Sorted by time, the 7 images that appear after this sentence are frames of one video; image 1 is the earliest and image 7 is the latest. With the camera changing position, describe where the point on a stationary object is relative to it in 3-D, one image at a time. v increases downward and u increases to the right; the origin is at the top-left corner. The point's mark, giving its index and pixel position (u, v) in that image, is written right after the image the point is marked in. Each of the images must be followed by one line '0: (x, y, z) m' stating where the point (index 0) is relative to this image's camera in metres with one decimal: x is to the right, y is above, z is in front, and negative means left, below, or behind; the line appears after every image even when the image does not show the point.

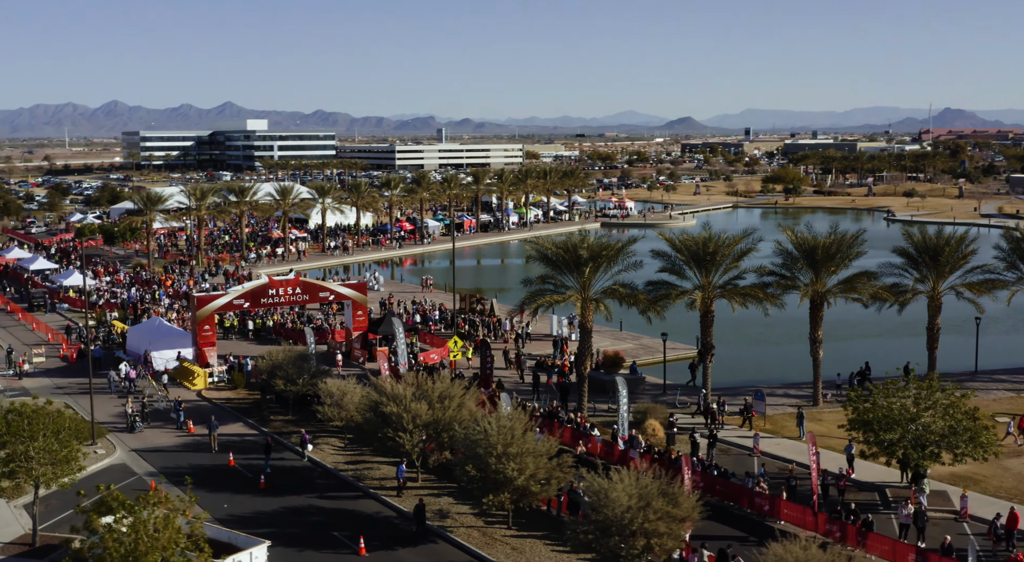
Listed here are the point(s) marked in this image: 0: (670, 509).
0: (+3.0, -4.4, +19.9) m
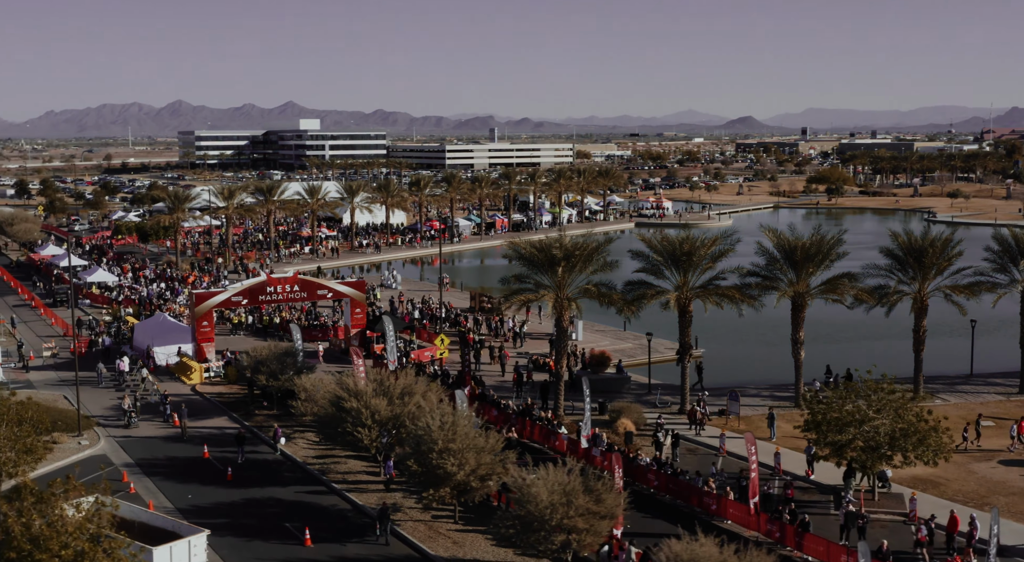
0: (+1.5, -4.4, +20.2) m
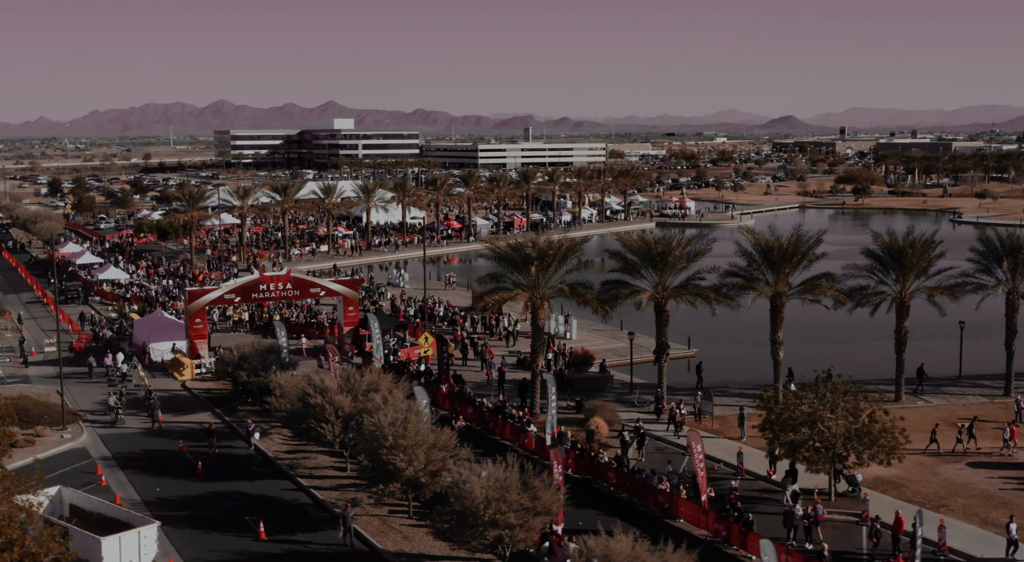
0: (+0.3, -4.4, +20.4) m
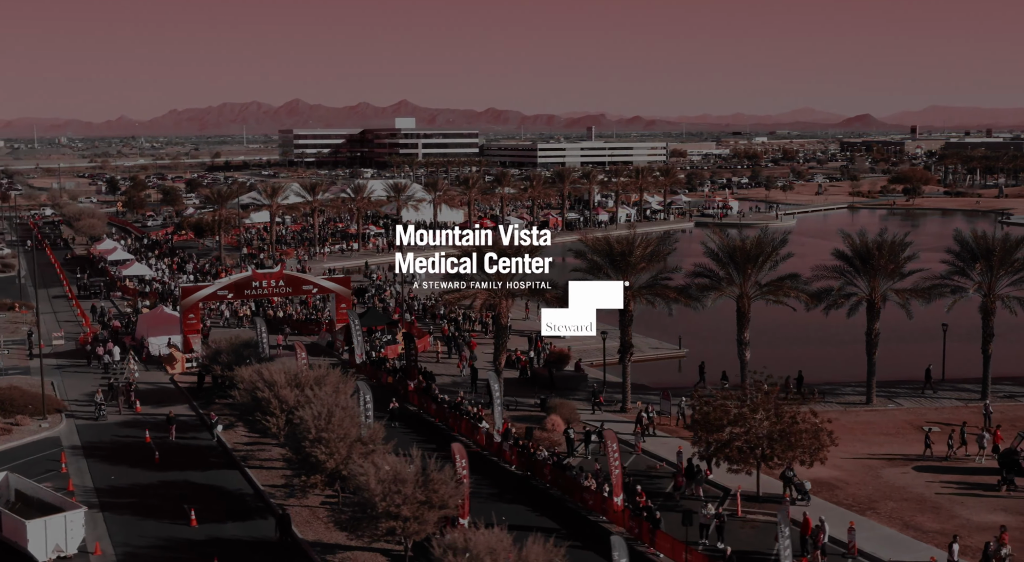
0: (-1.8, -4.3, +20.9) m
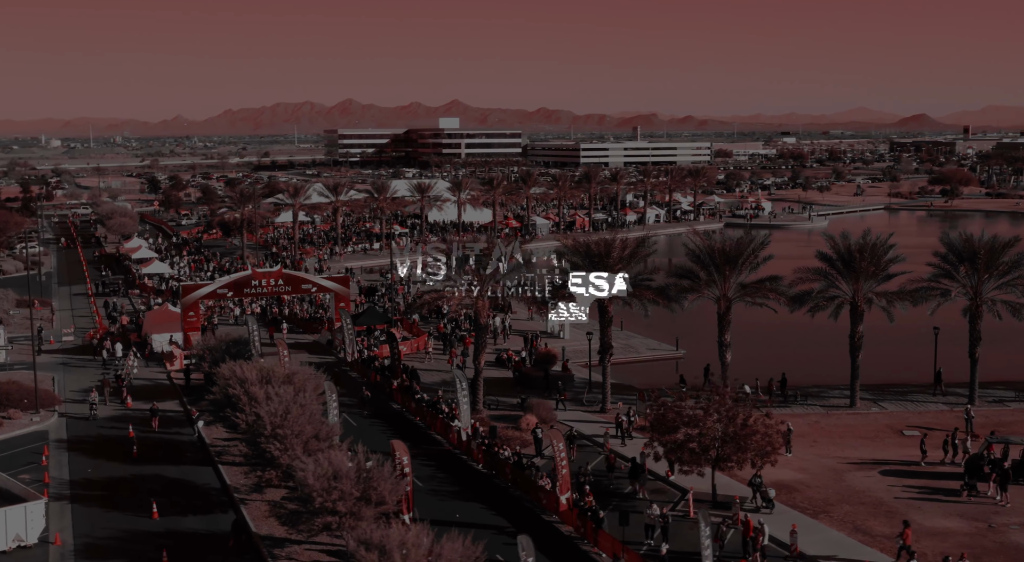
0: (-3.1, -4.3, +21.3) m
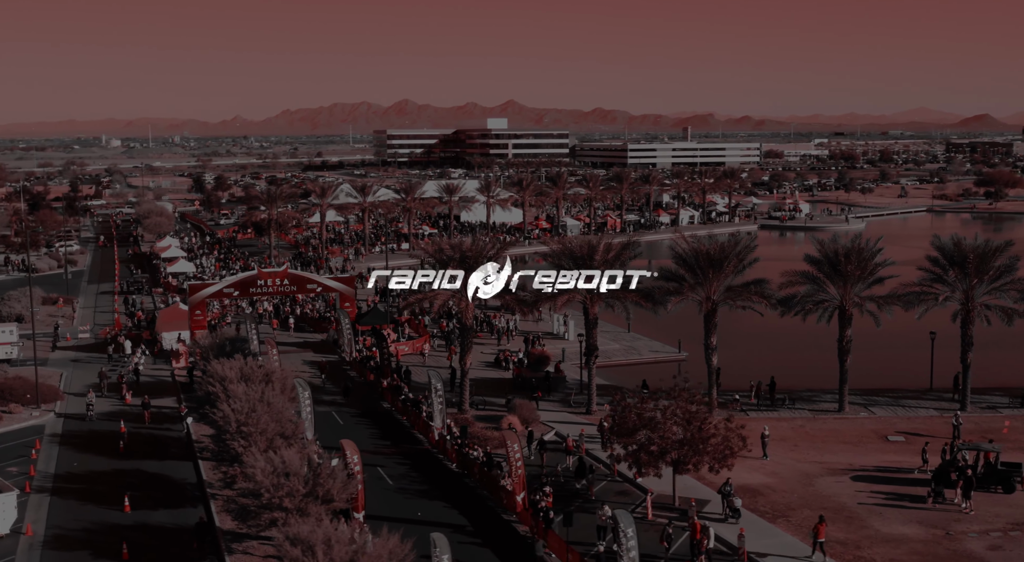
0: (-4.3, -4.4, +21.7) m
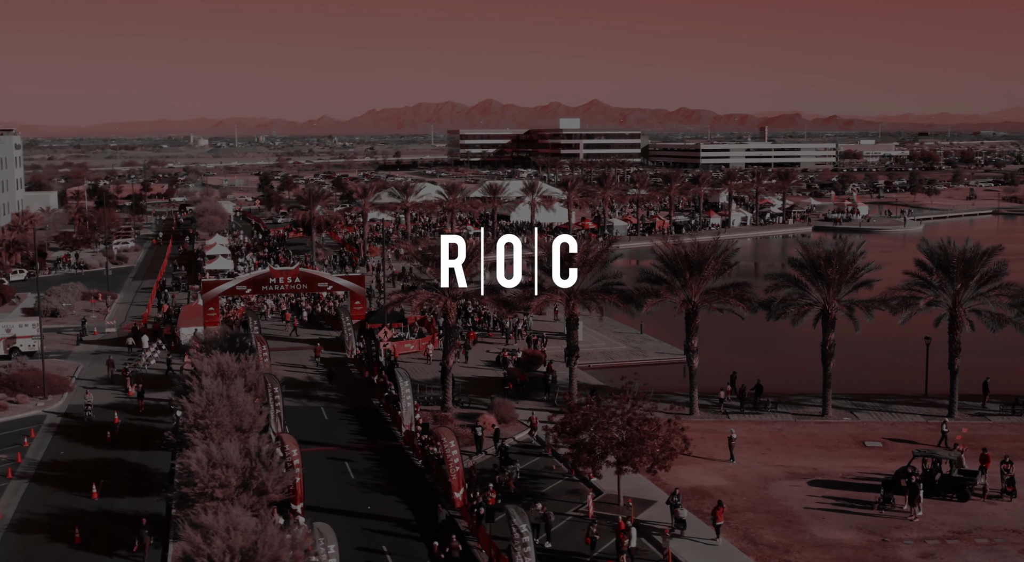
0: (-5.9, -4.3, +22.6) m
